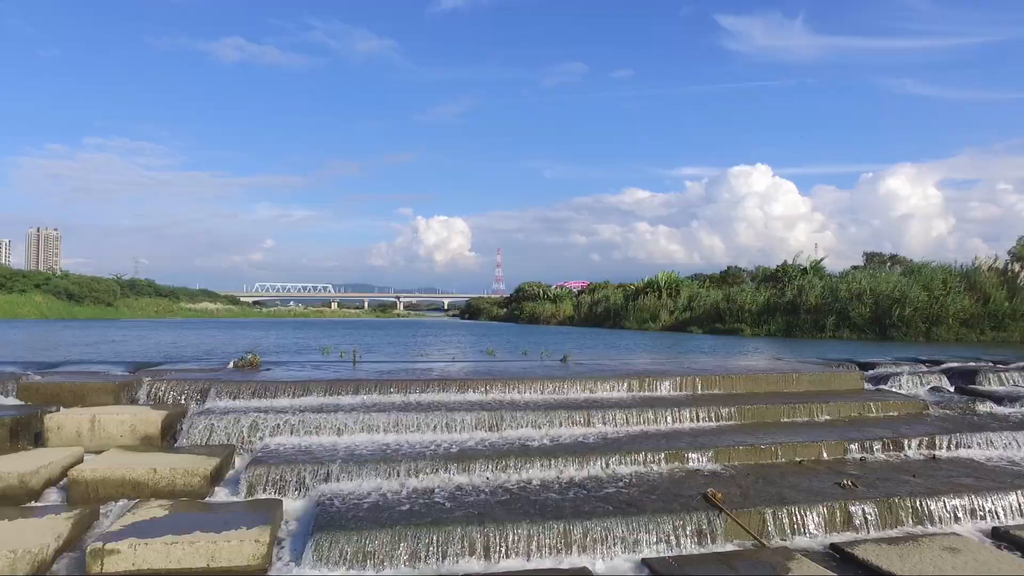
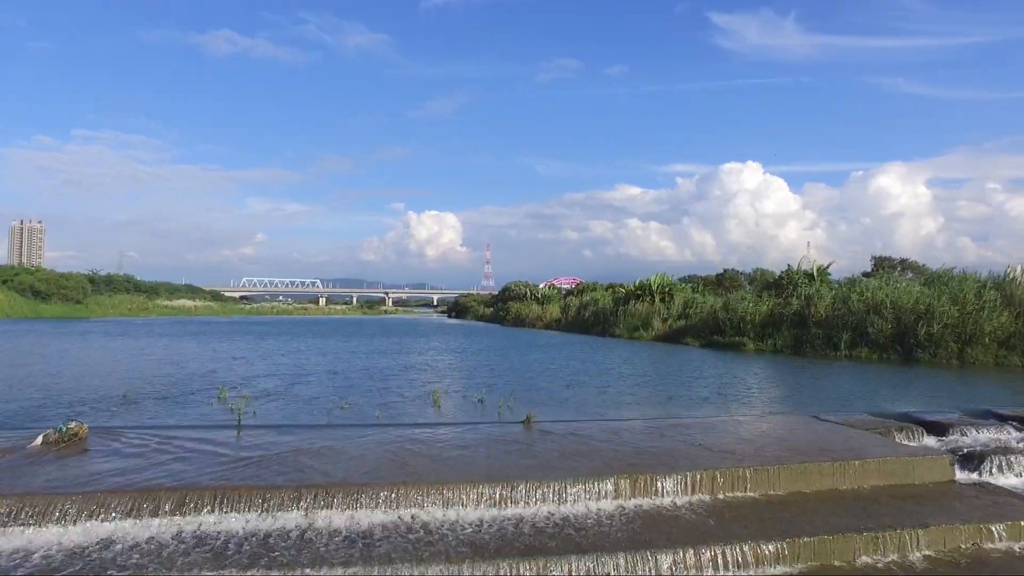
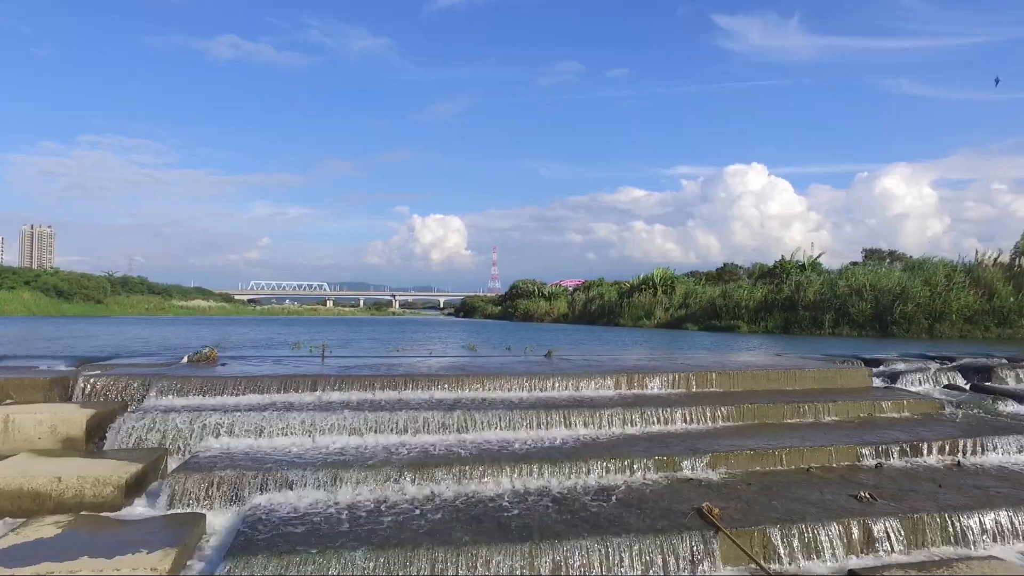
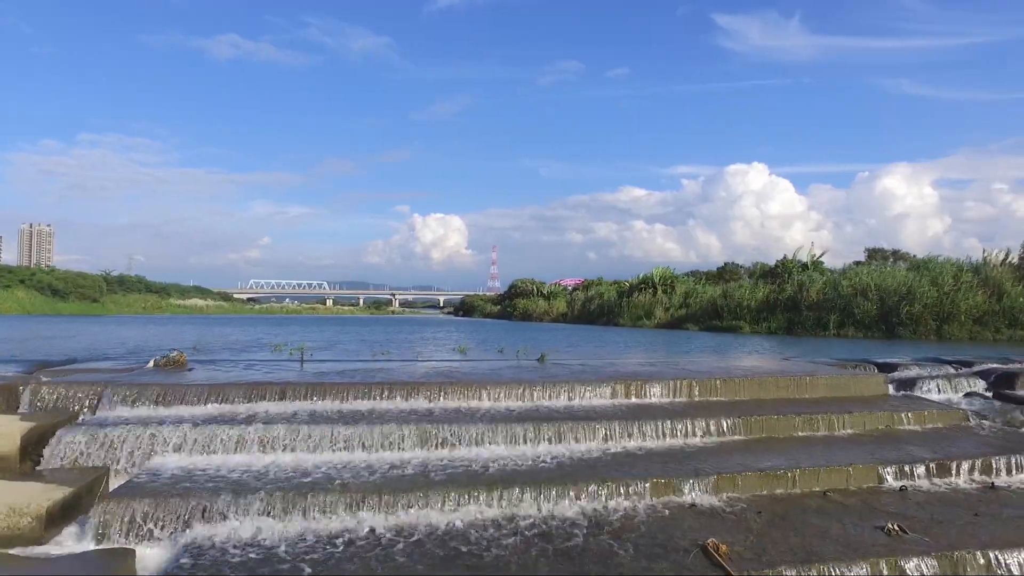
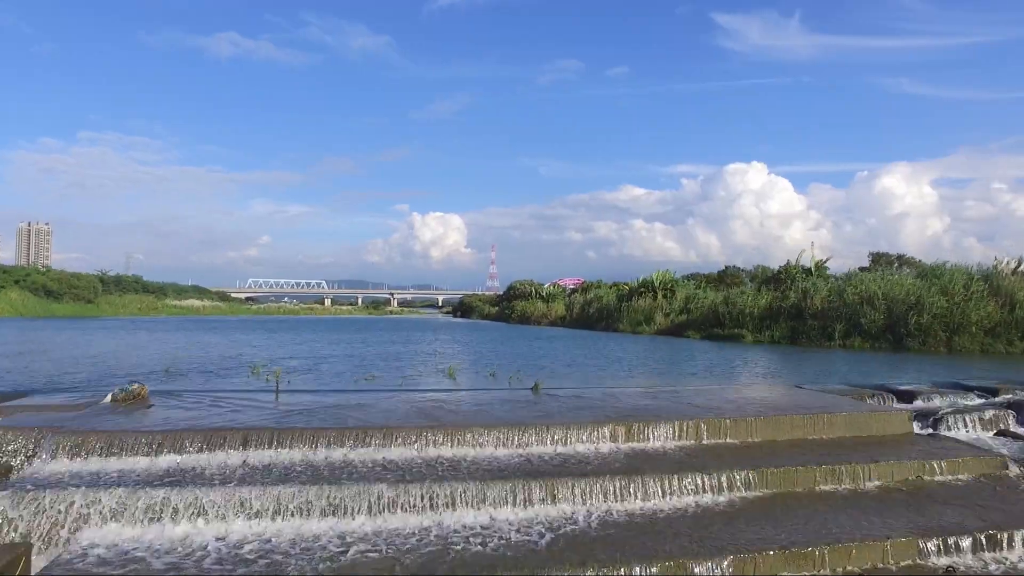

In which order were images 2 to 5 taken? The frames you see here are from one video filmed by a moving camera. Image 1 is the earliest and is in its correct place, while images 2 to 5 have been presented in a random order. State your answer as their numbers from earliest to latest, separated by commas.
3, 4, 5, 2
